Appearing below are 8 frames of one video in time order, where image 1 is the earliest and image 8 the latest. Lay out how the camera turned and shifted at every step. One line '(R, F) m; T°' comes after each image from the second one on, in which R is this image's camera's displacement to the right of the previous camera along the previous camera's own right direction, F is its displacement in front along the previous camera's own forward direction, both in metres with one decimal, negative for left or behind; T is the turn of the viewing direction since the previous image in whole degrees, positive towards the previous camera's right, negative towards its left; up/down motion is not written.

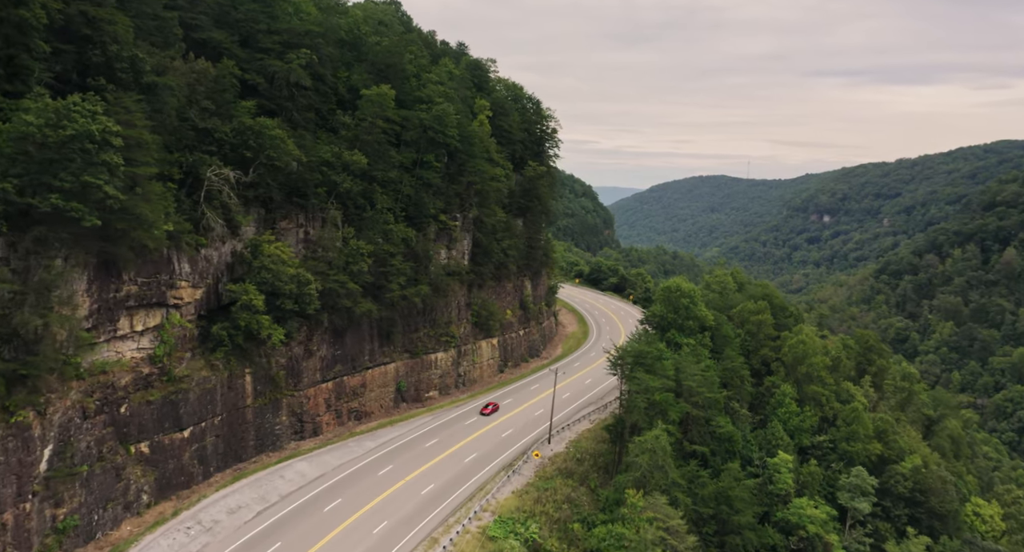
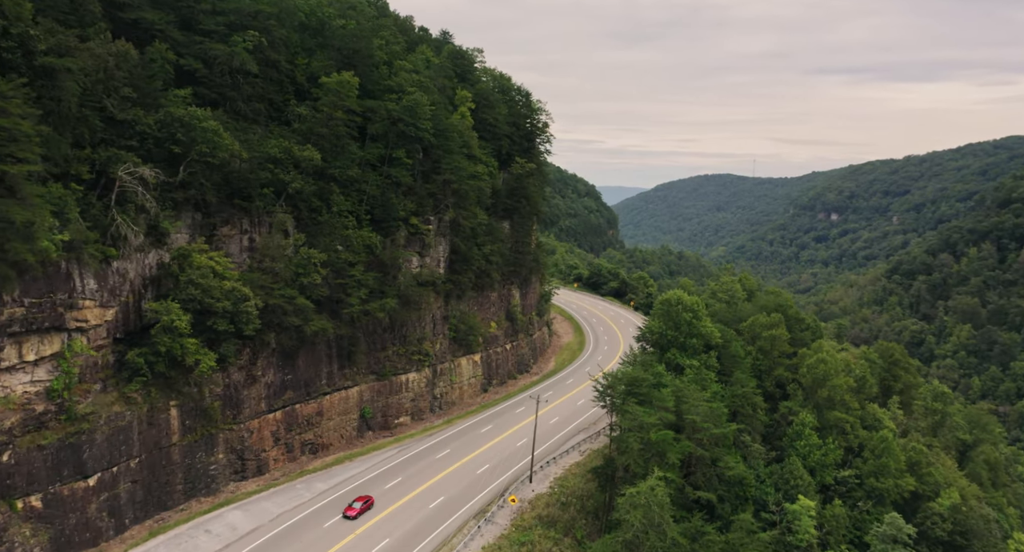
(+1.6, +6.1) m; 0°
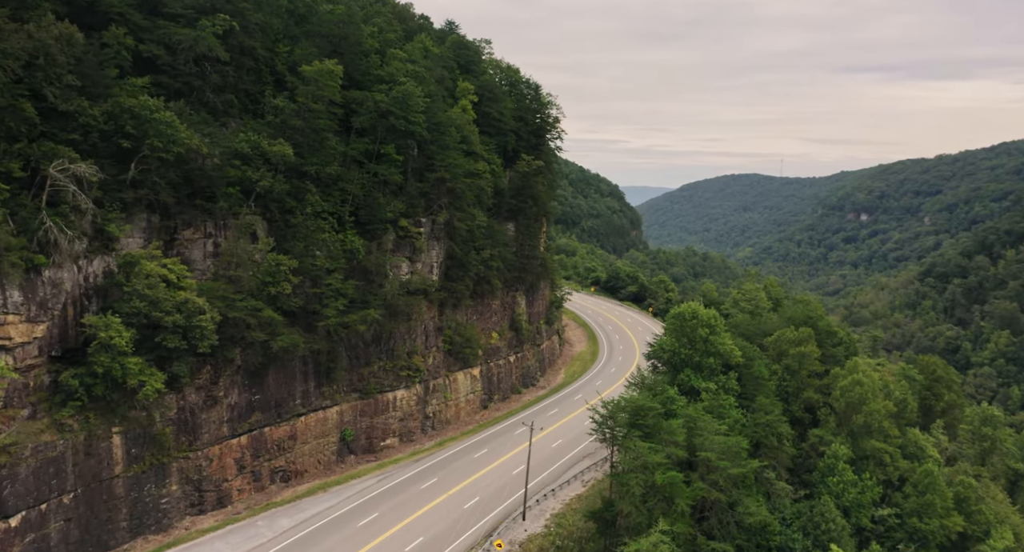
(+1.5, +4.5) m; -2°
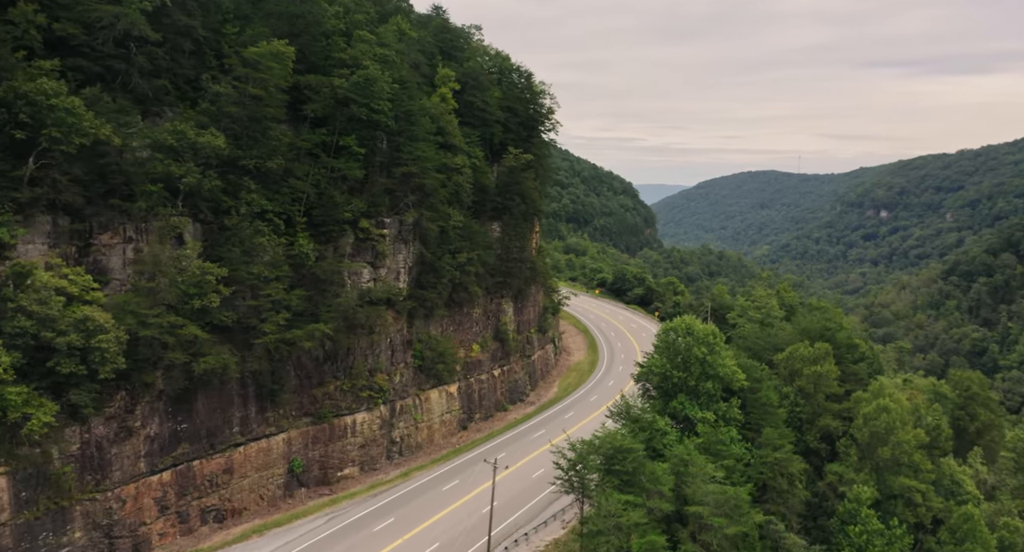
(+2.1, +5.2) m; -1°
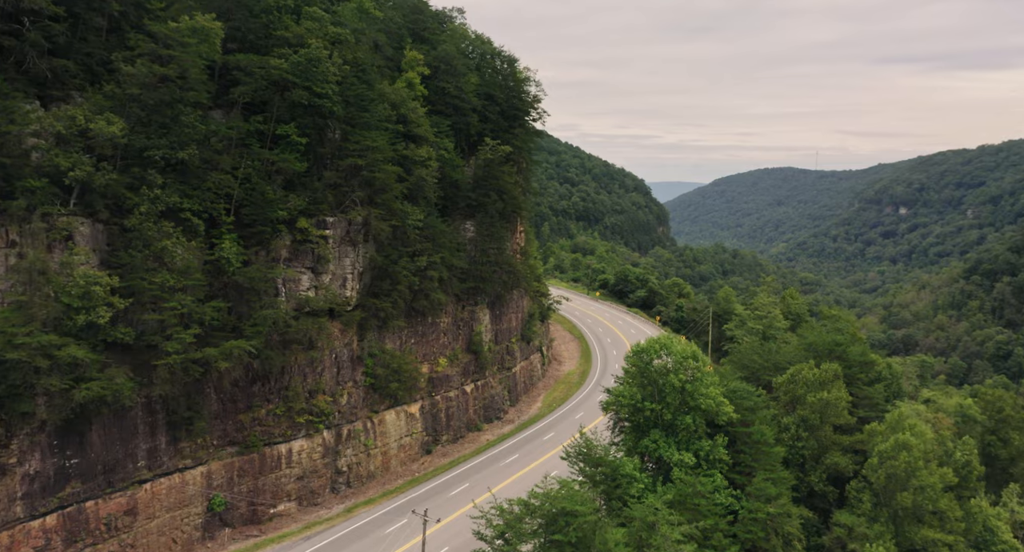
(+2.4, +5.1) m; -1°
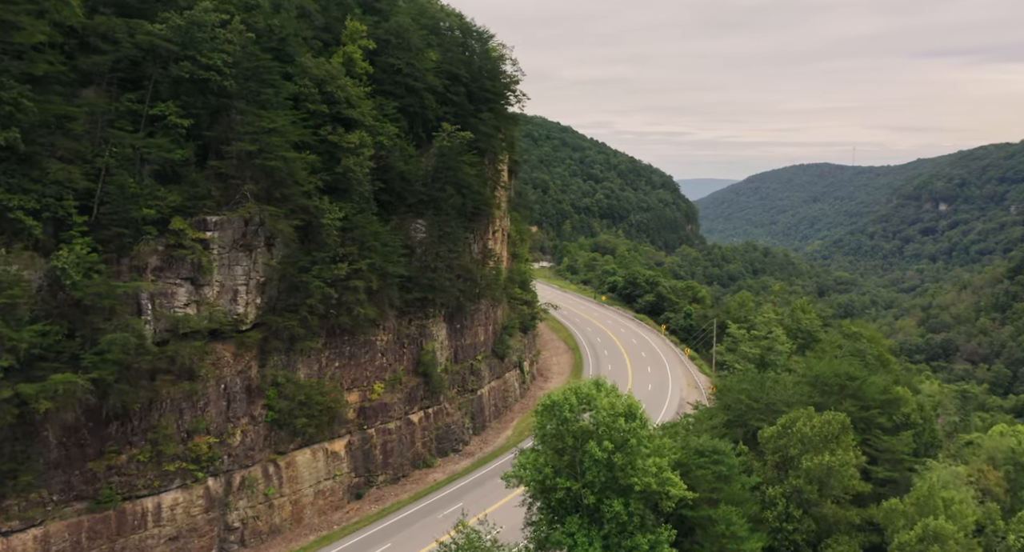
(+3.8, +7.0) m; -2°
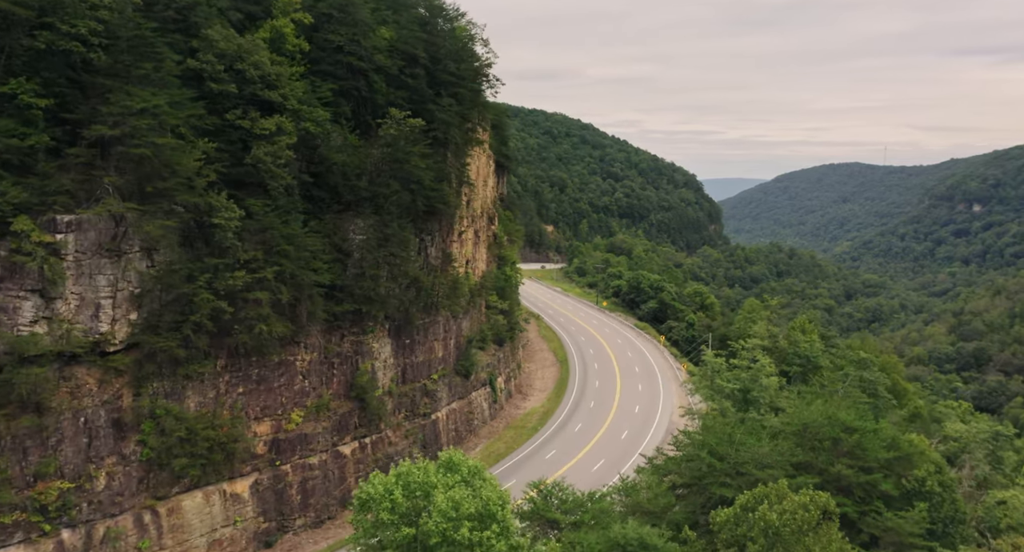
(+3.2, +5.4) m; -2°
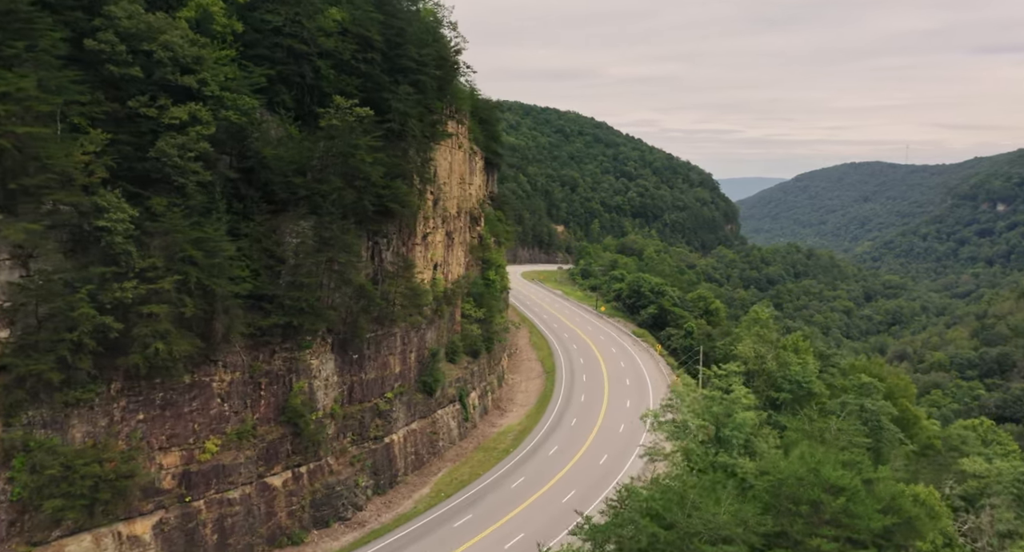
(+2.4, +3.9) m; -1°
